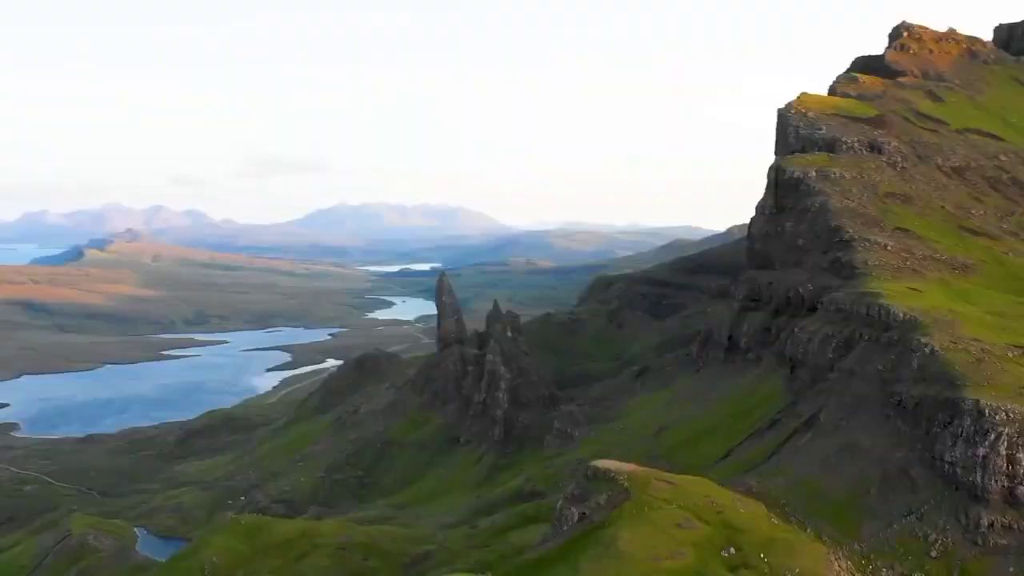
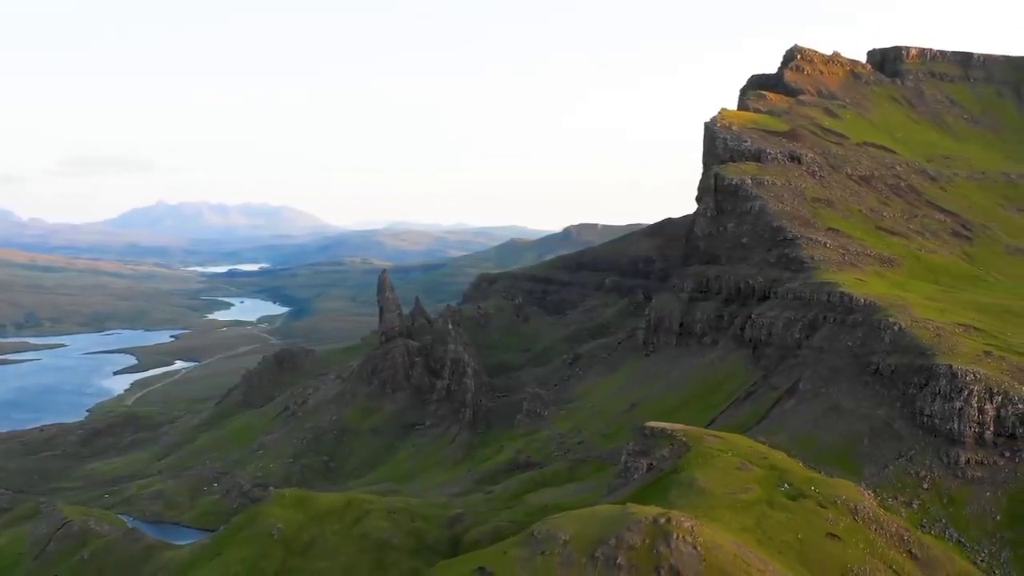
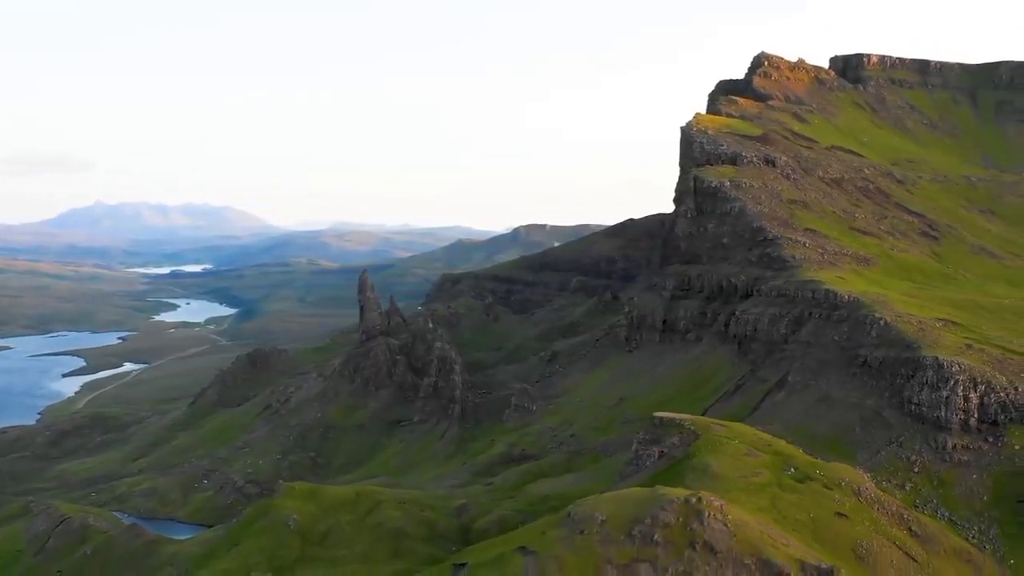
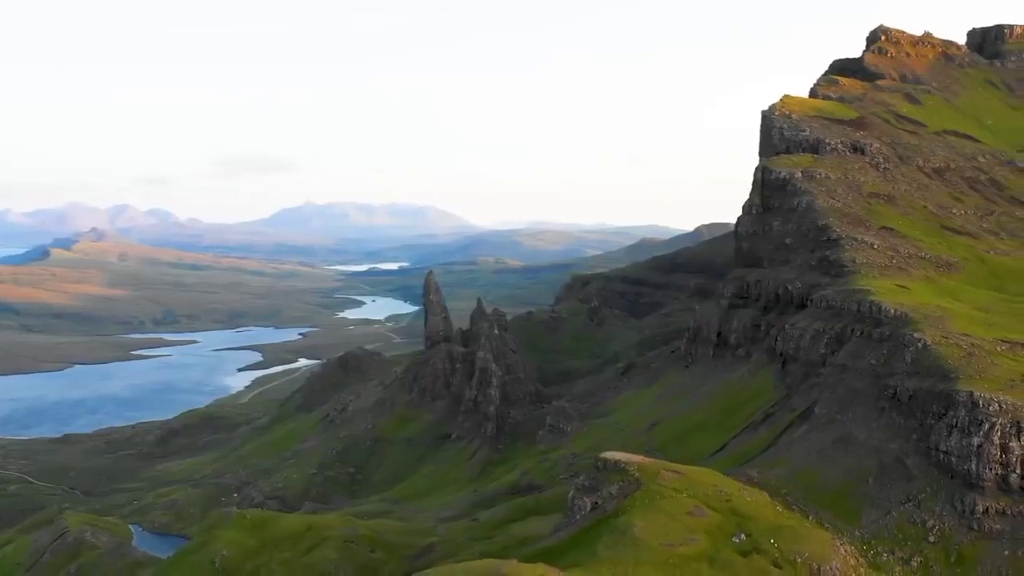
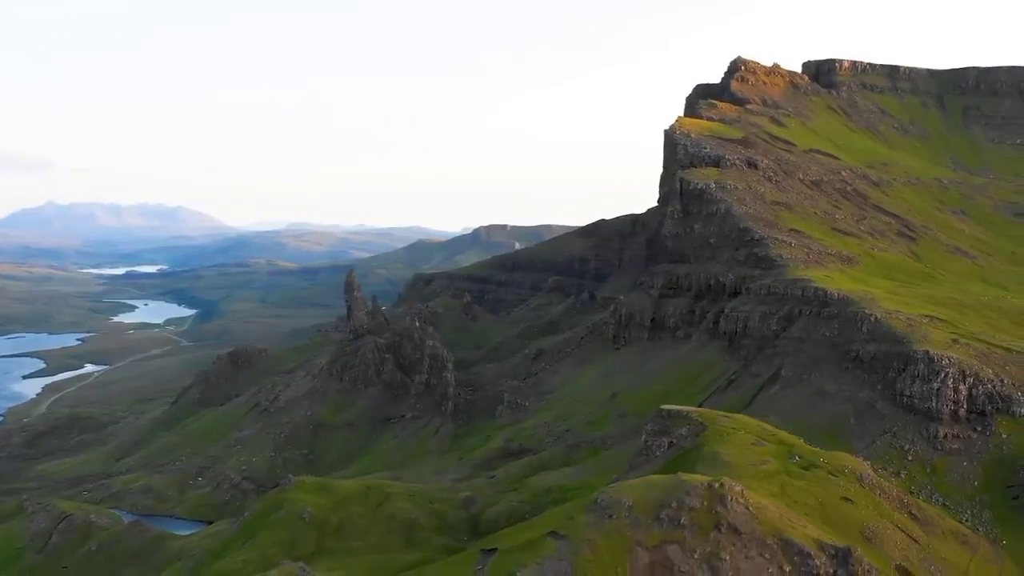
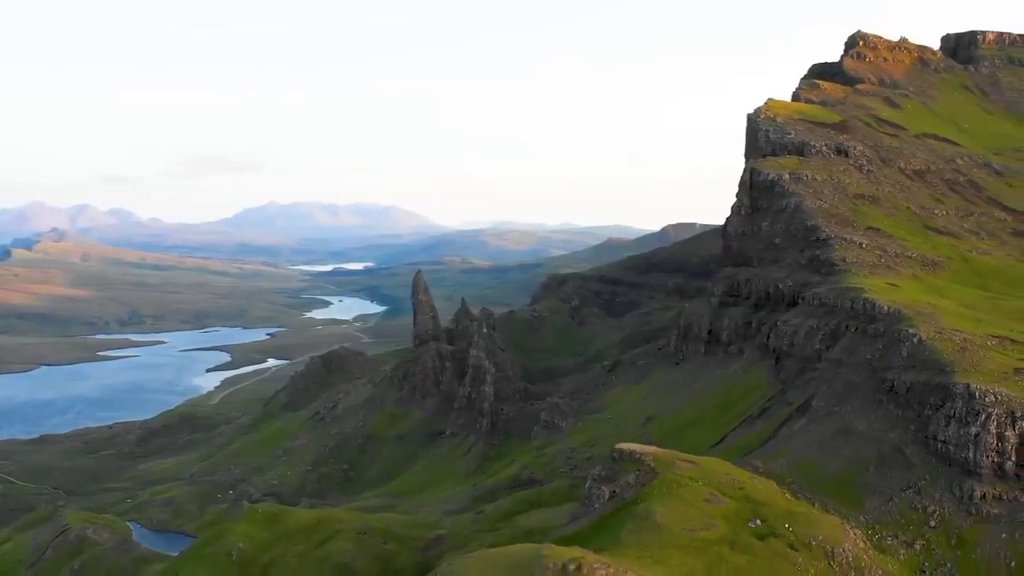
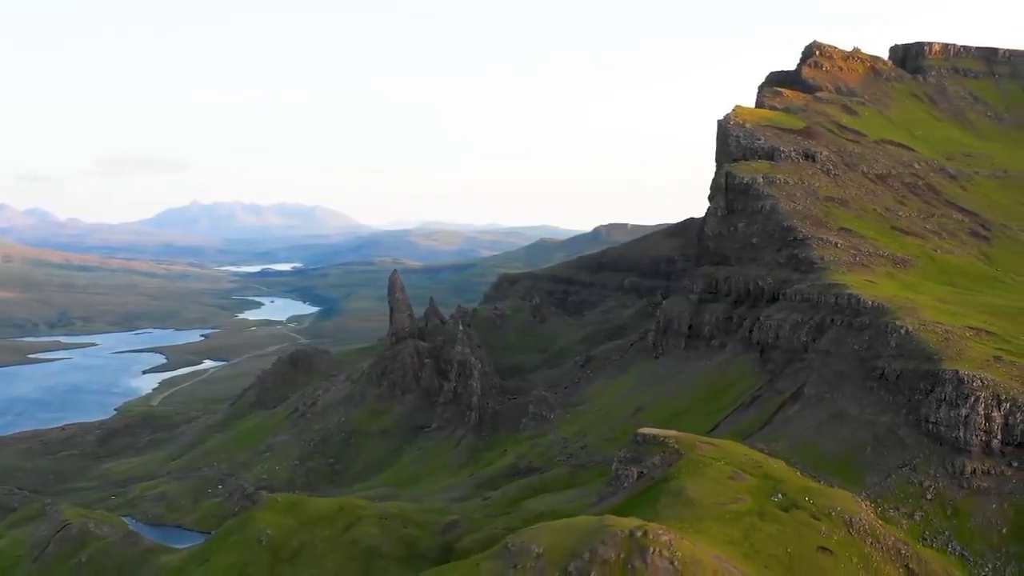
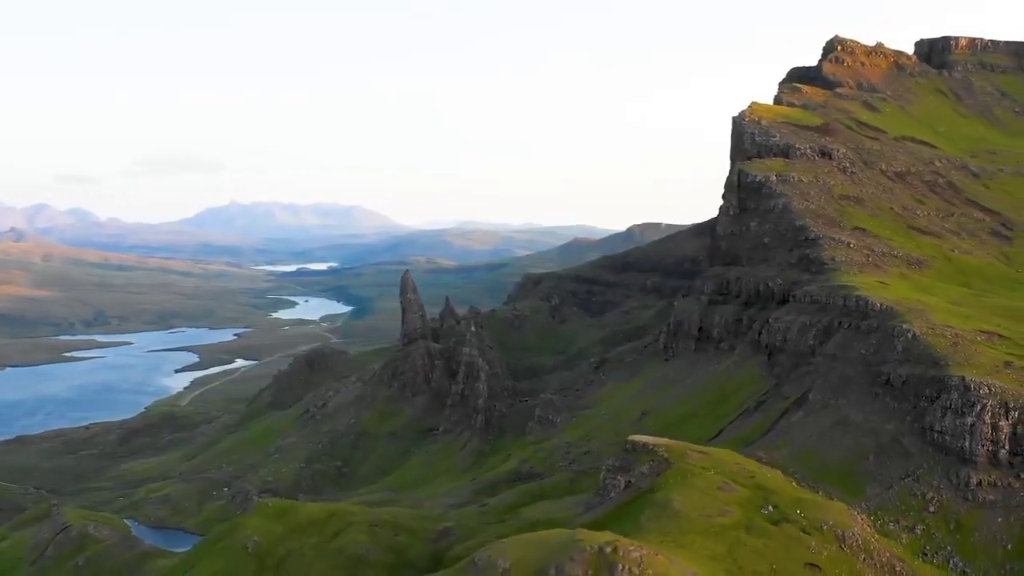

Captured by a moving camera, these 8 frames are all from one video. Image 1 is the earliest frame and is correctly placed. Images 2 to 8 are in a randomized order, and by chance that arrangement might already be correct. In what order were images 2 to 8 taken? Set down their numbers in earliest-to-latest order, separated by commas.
4, 6, 8, 7, 2, 3, 5
